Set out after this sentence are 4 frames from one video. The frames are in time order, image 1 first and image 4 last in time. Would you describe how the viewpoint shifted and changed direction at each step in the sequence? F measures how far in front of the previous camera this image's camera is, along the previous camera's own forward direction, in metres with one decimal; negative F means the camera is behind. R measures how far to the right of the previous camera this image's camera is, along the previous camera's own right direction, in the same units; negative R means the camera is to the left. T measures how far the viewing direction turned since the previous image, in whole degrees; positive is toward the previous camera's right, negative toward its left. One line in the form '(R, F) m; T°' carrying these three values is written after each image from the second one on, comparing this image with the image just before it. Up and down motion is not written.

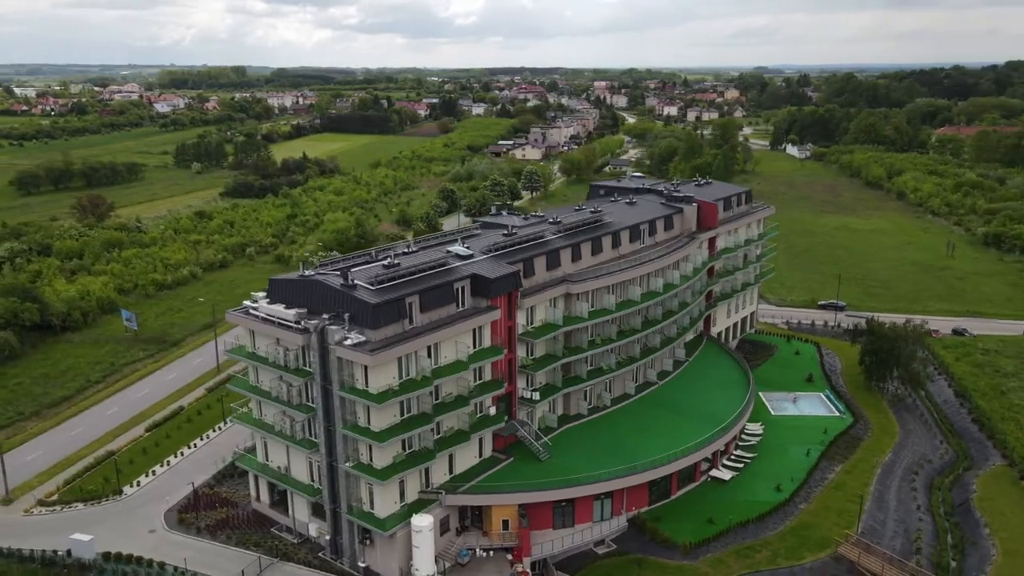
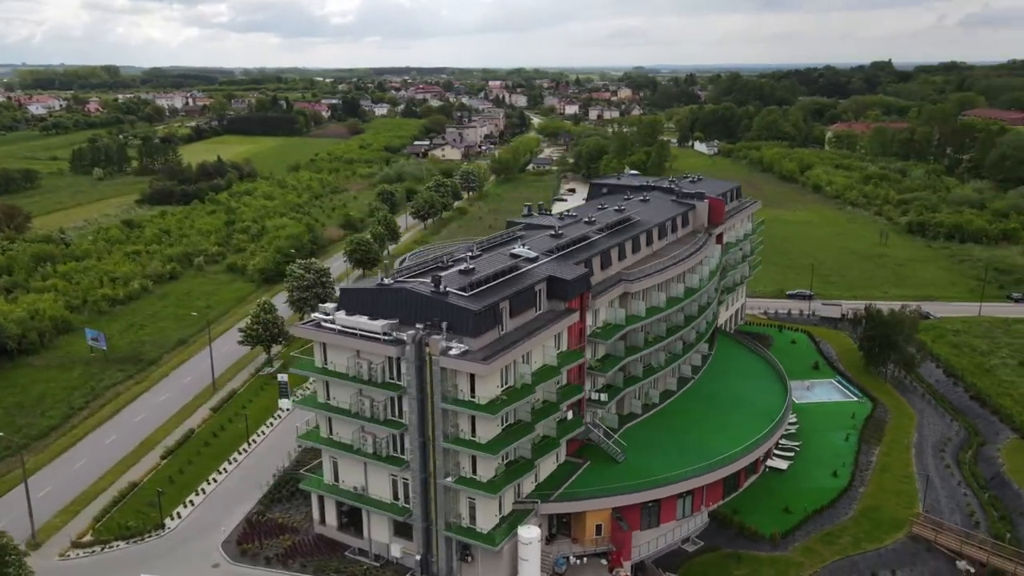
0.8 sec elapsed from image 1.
(-7.6, +1.2) m; +8°
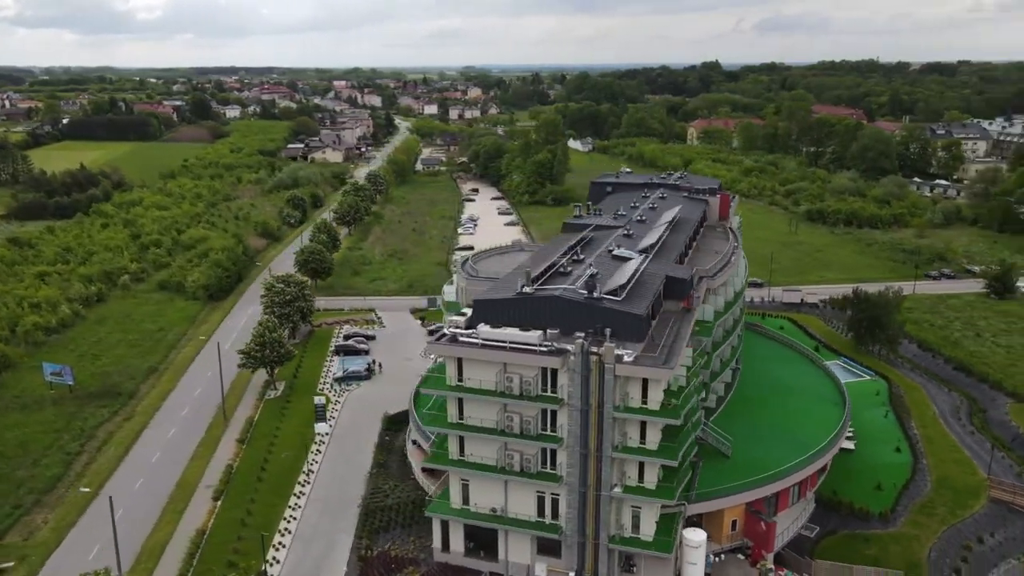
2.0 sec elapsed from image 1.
(-10.9, +2.0) m; +11°
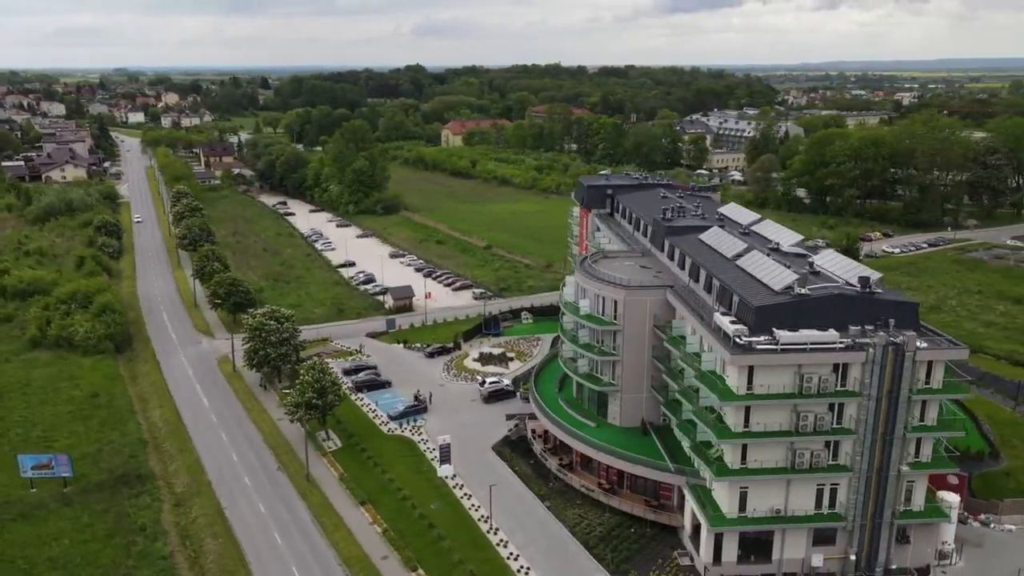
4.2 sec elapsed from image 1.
(-20.4, +5.2) m; +21°
